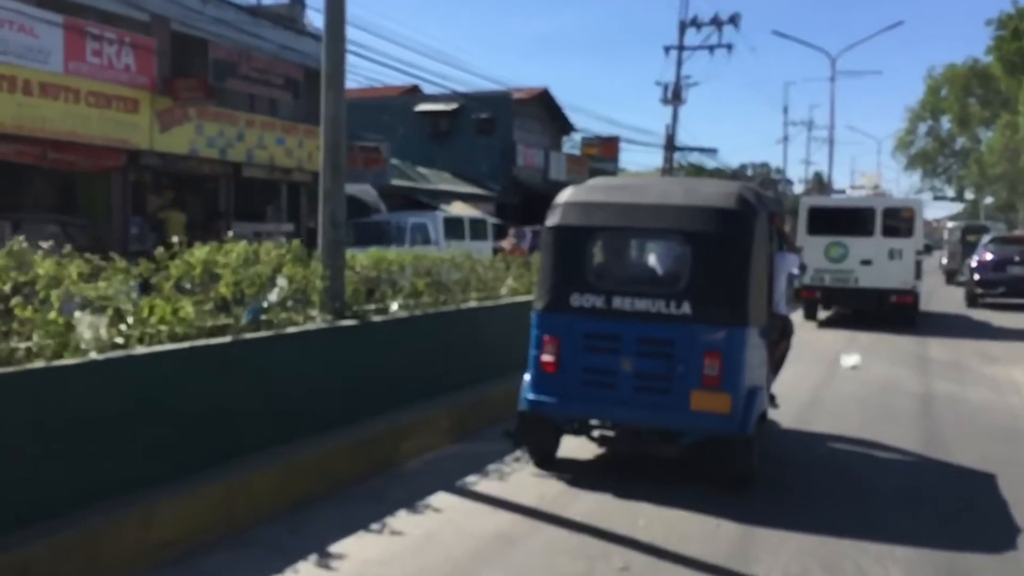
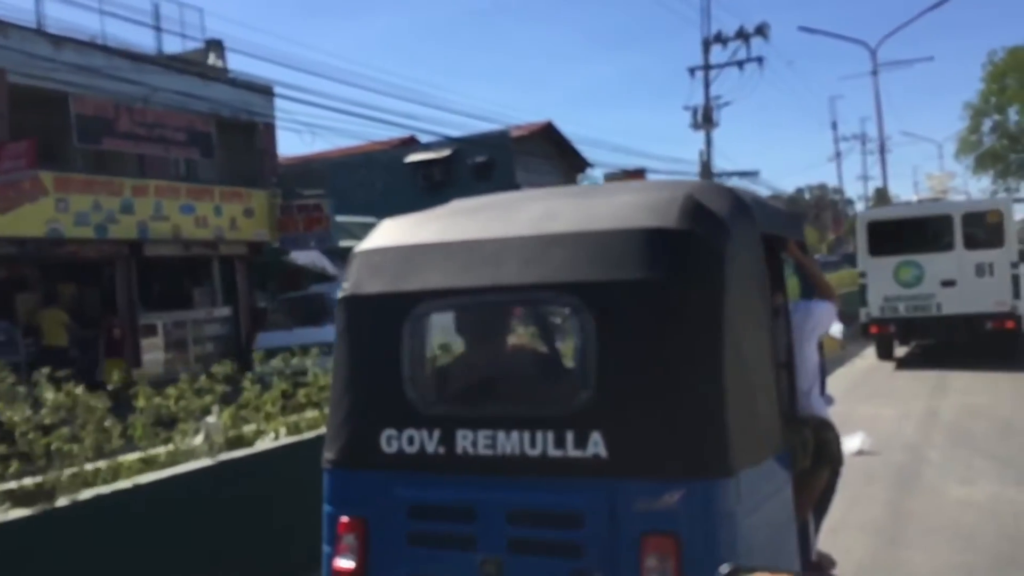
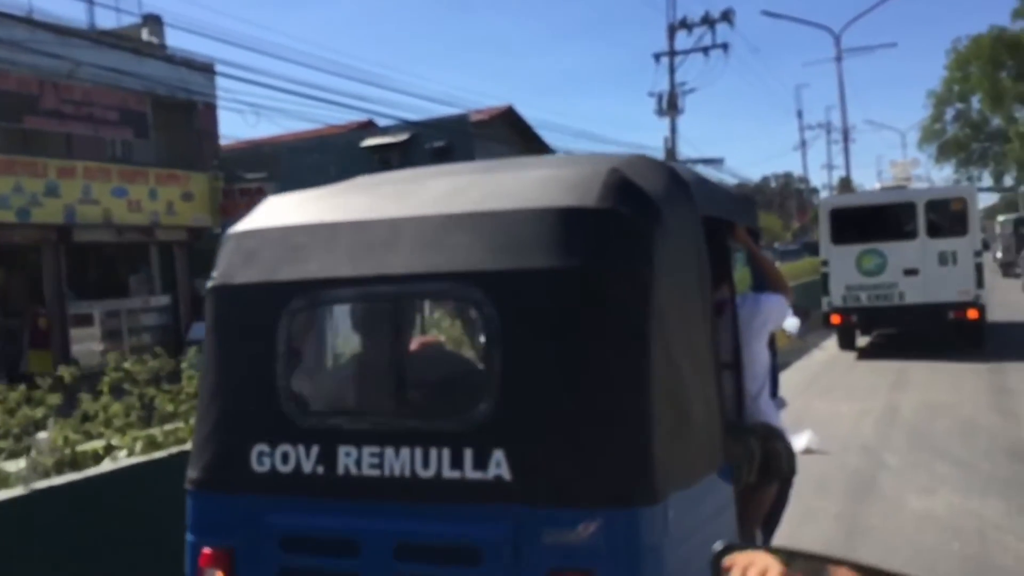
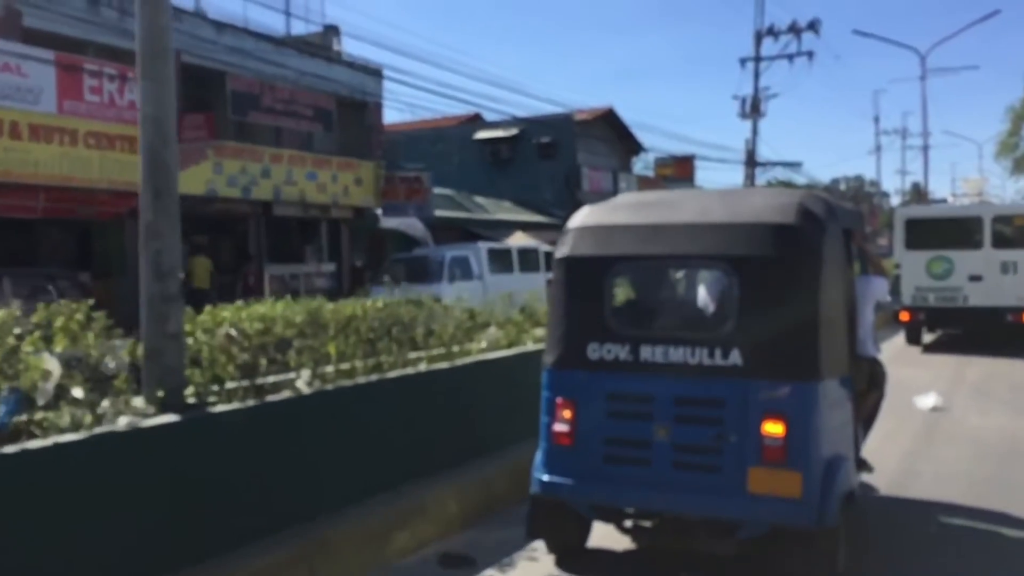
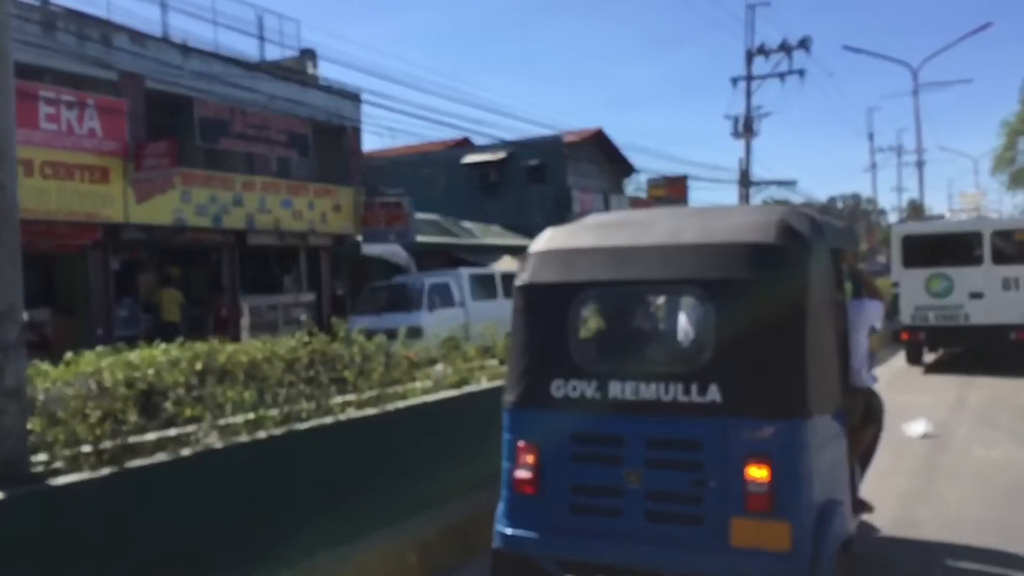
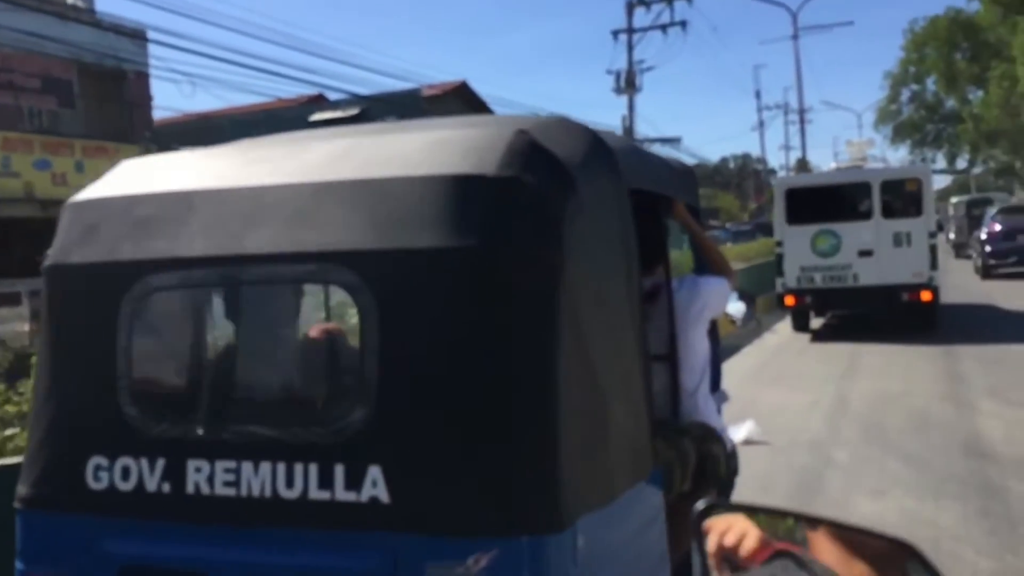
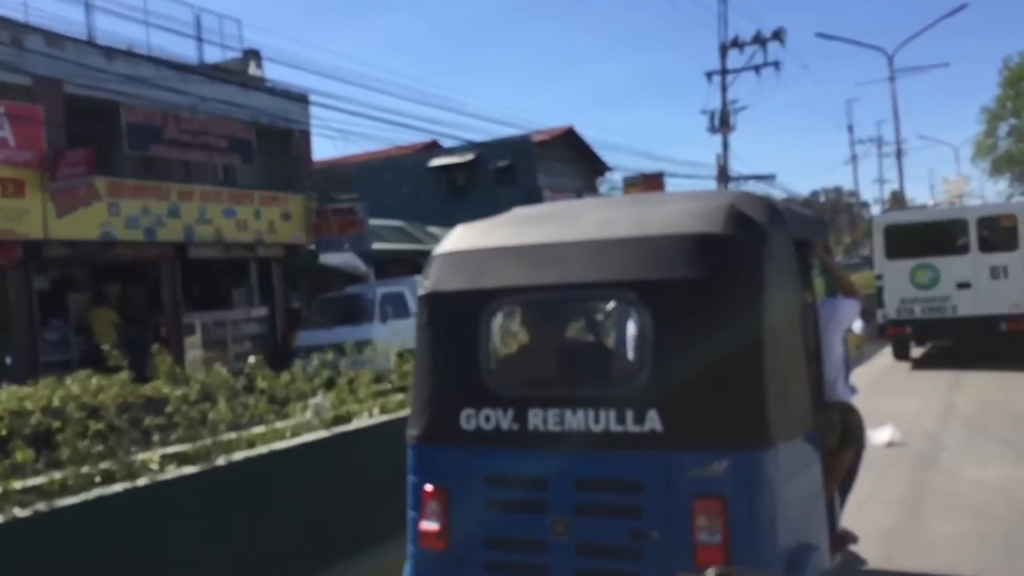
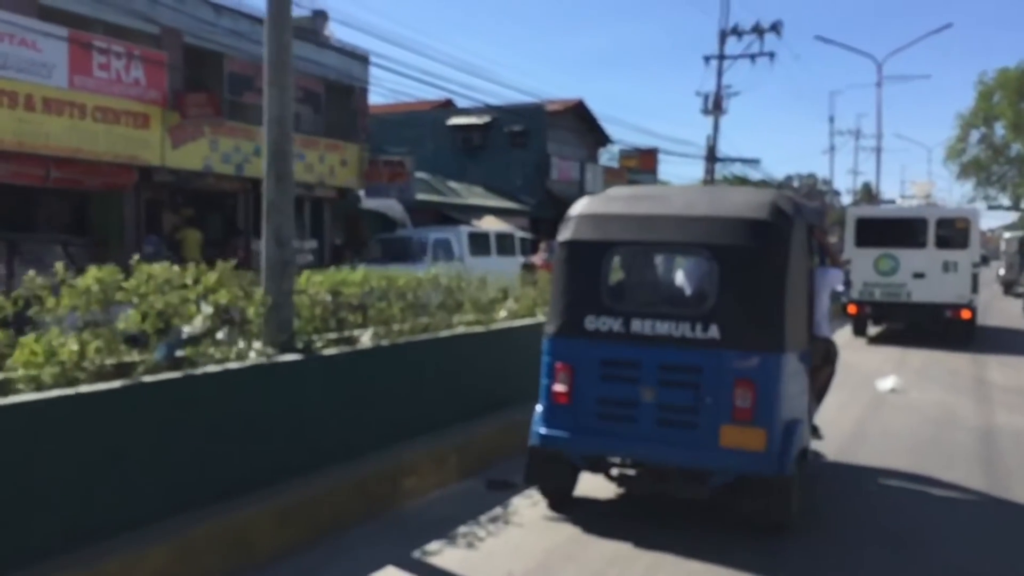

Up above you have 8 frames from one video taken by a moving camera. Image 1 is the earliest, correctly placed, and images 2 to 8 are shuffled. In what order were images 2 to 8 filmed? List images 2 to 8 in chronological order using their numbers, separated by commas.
8, 4, 5, 7, 2, 3, 6
